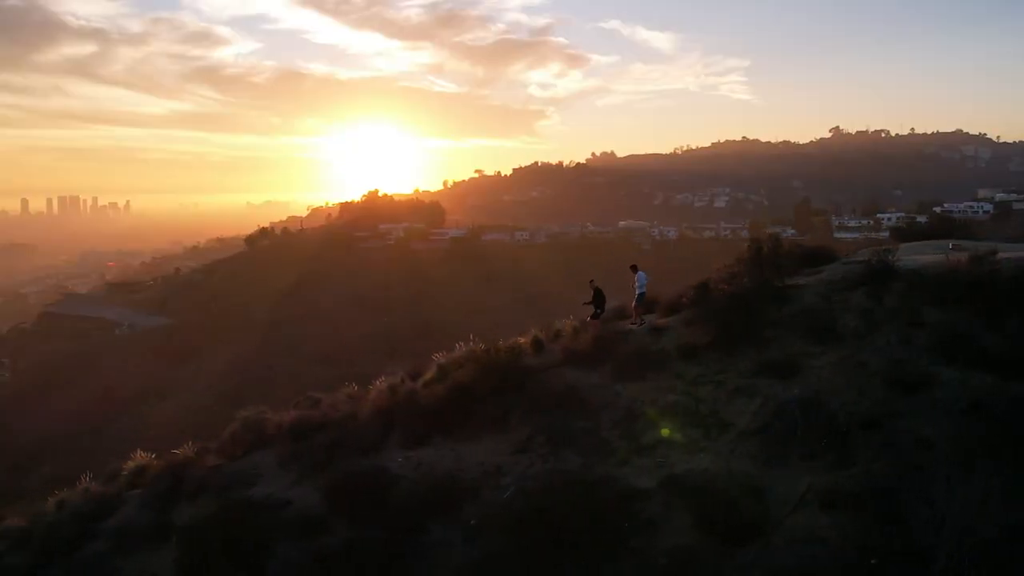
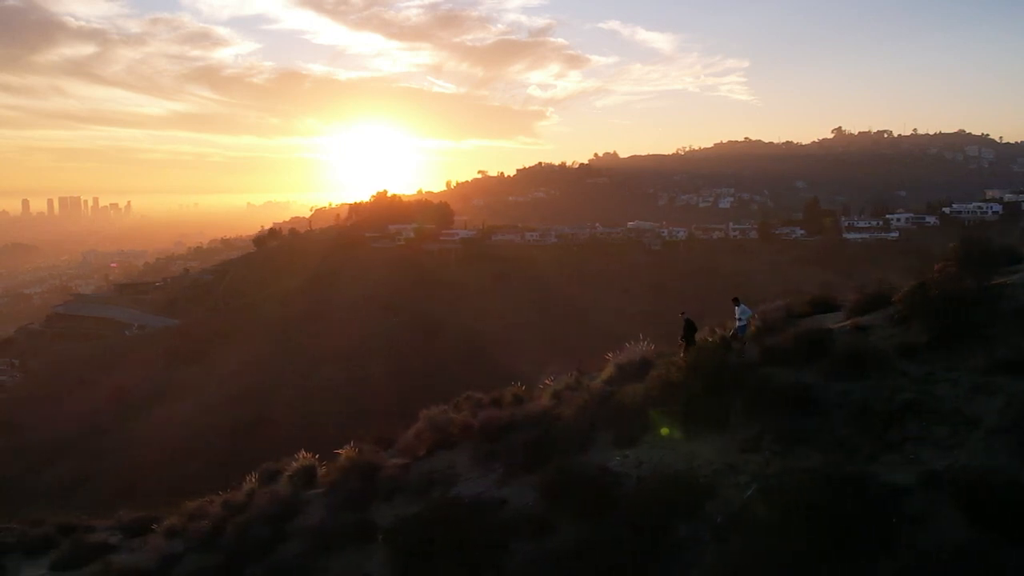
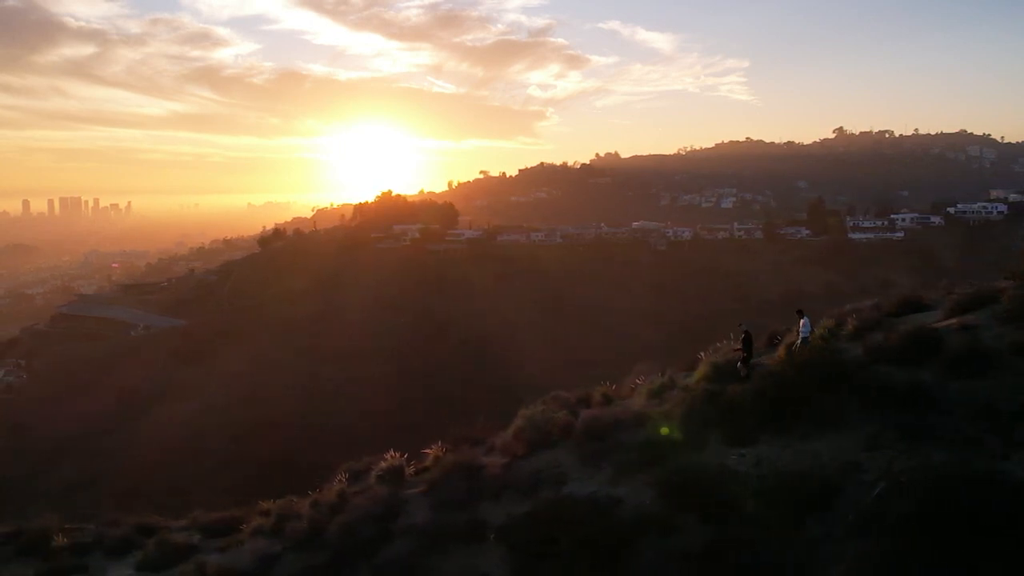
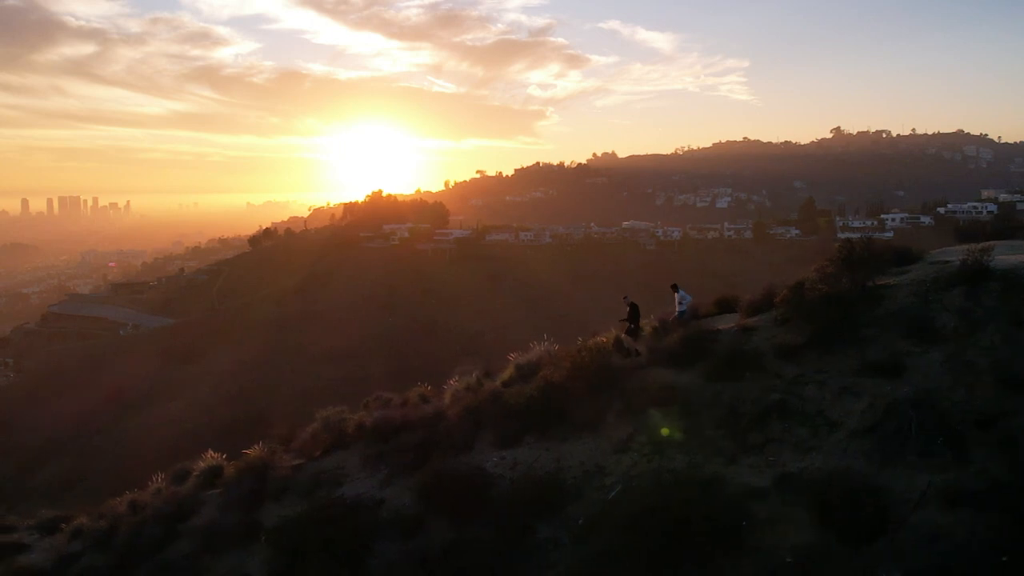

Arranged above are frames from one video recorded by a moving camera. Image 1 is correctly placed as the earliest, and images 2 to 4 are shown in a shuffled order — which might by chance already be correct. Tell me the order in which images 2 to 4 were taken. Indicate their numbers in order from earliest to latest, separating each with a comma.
4, 2, 3
